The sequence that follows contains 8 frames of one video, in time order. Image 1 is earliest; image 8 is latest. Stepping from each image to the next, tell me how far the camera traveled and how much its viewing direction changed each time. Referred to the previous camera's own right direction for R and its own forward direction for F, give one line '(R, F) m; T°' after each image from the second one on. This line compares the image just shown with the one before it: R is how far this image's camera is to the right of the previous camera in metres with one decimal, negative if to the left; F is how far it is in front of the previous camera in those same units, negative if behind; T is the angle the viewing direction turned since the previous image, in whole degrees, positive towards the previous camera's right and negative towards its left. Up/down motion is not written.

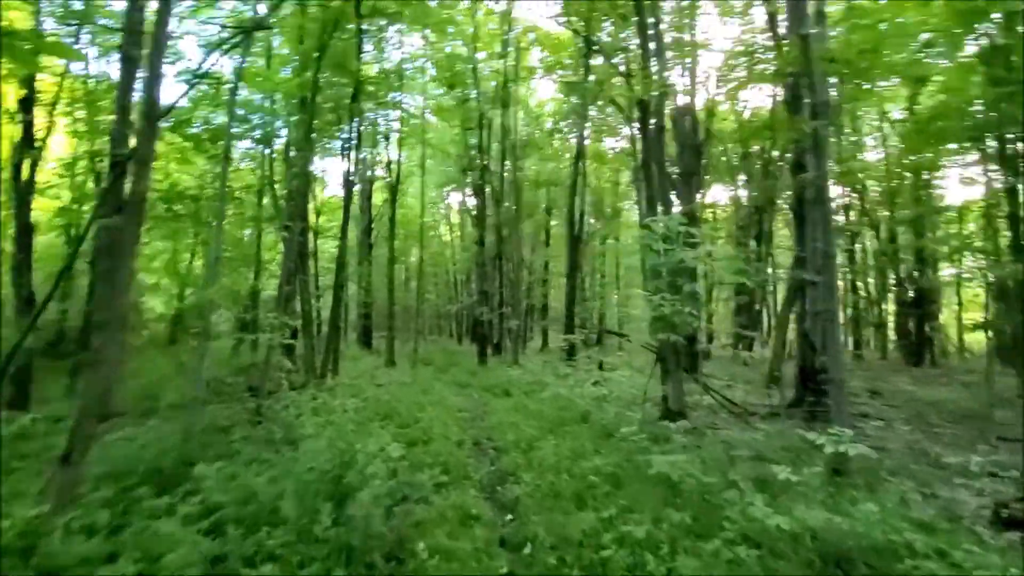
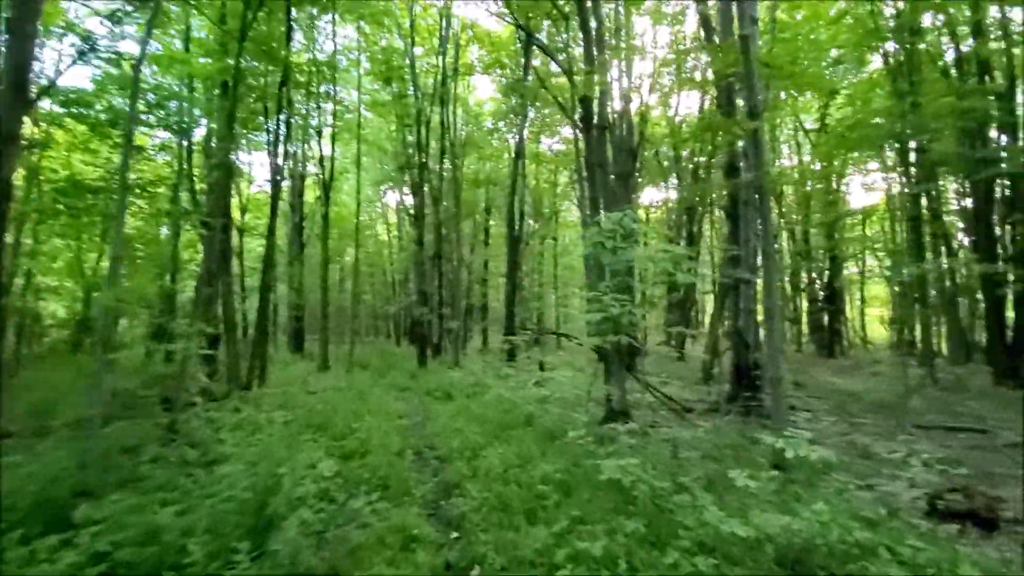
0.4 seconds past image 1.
(0.0, +0.3) m; +7°
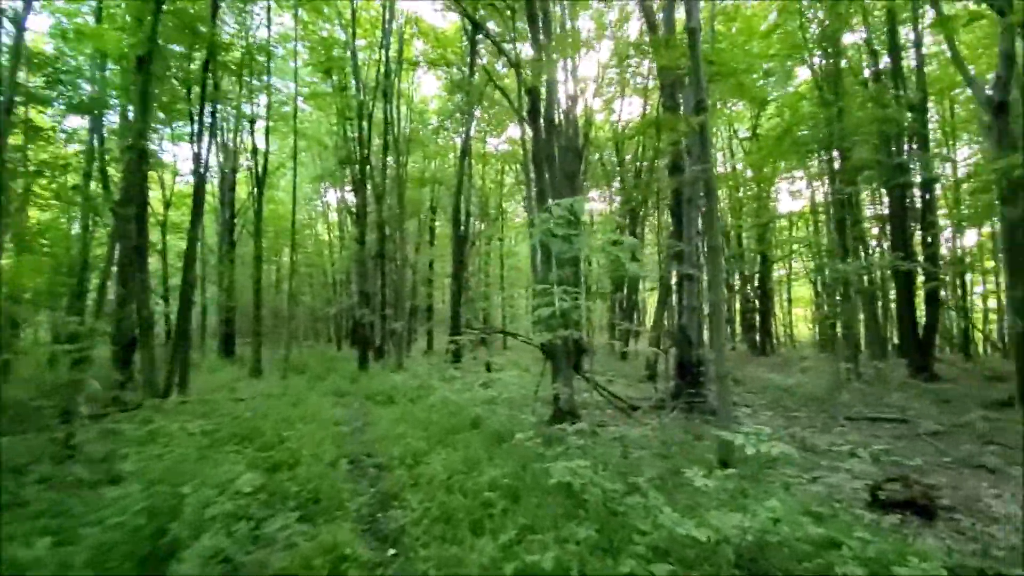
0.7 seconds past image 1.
(0.0, +0.3) m; +6°
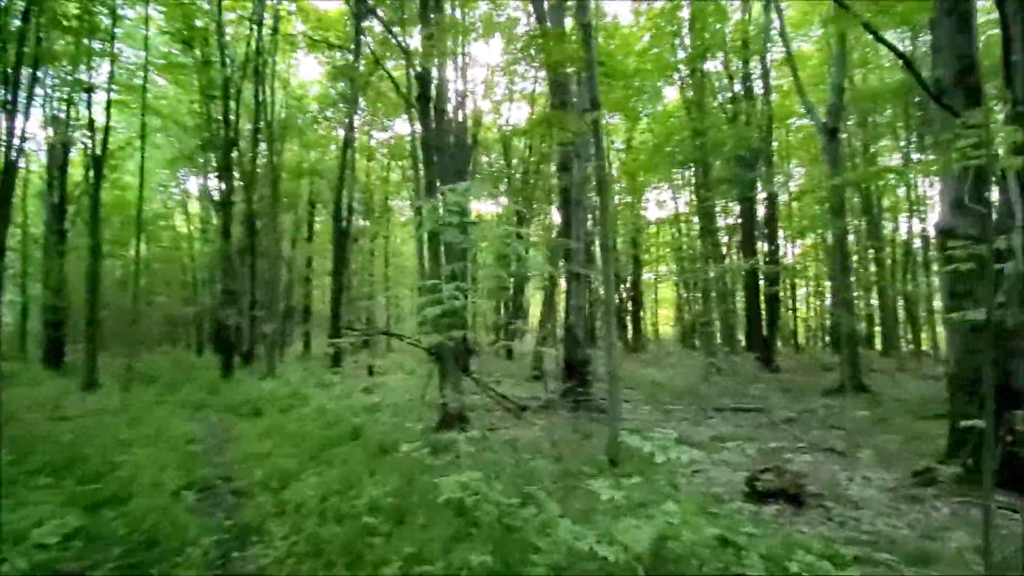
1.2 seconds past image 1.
(0.0, +0.4) m; +13°
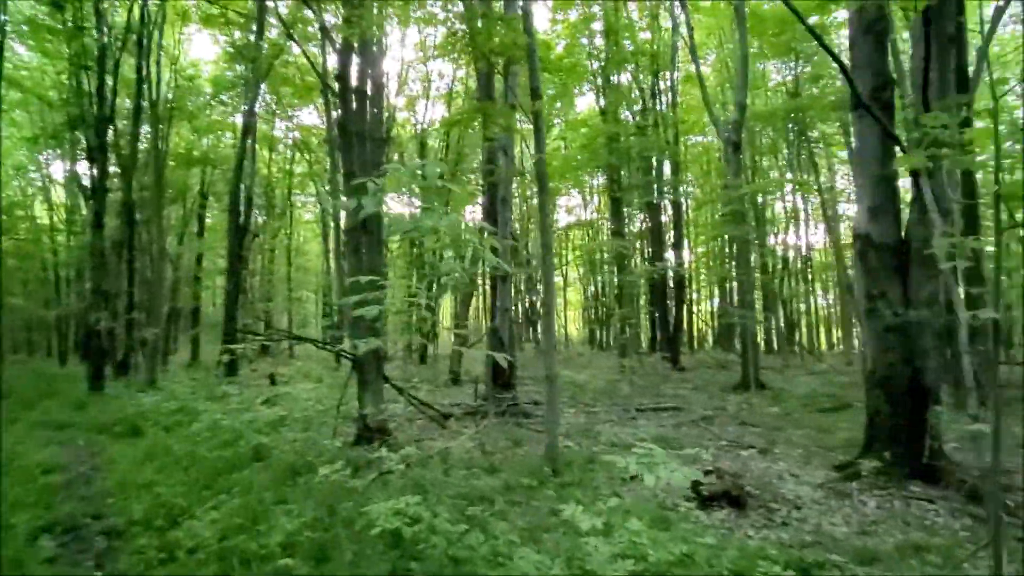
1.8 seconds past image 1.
(-0.2, +0.4) m; +10°
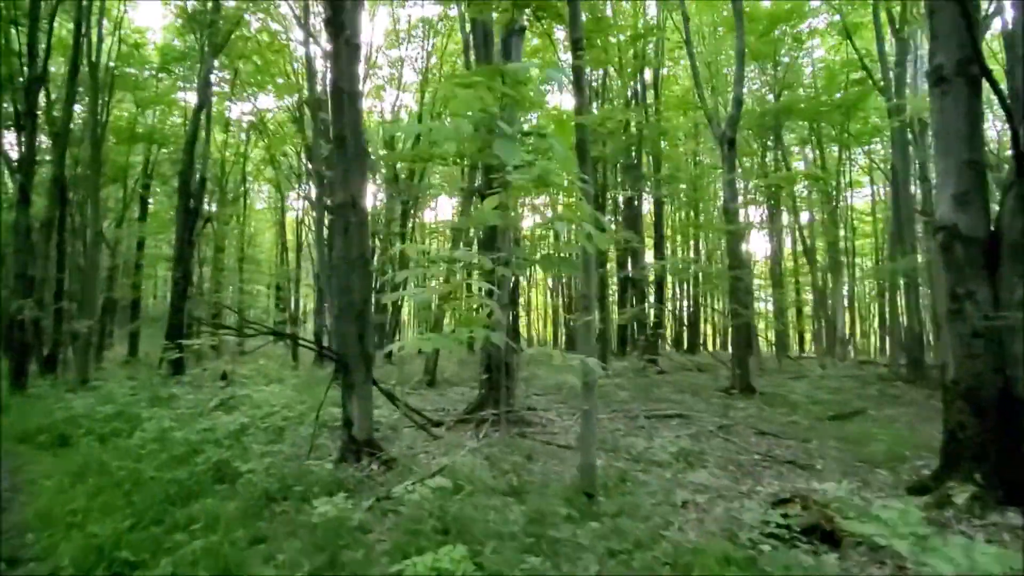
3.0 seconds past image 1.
(-0.7, +1.0) m; +5°
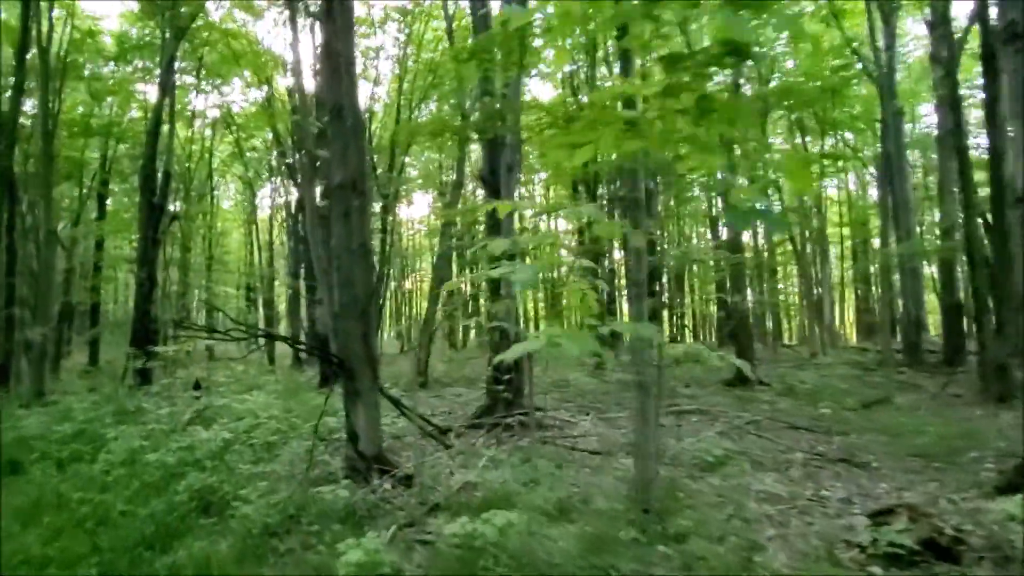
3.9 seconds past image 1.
(-0.5, +0.7) m; +3°
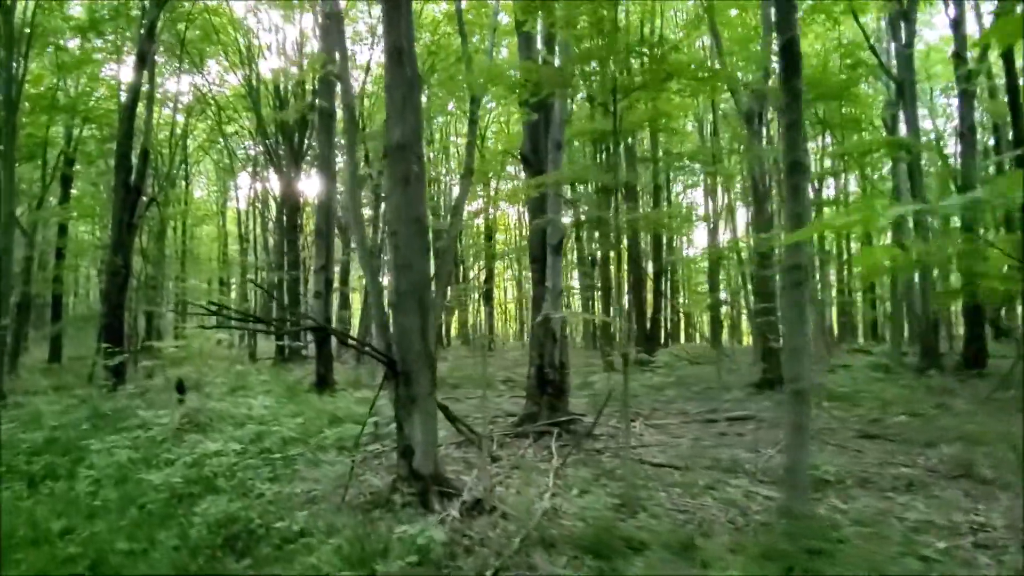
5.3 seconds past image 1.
(-1.0, +0.9) m; +3°
